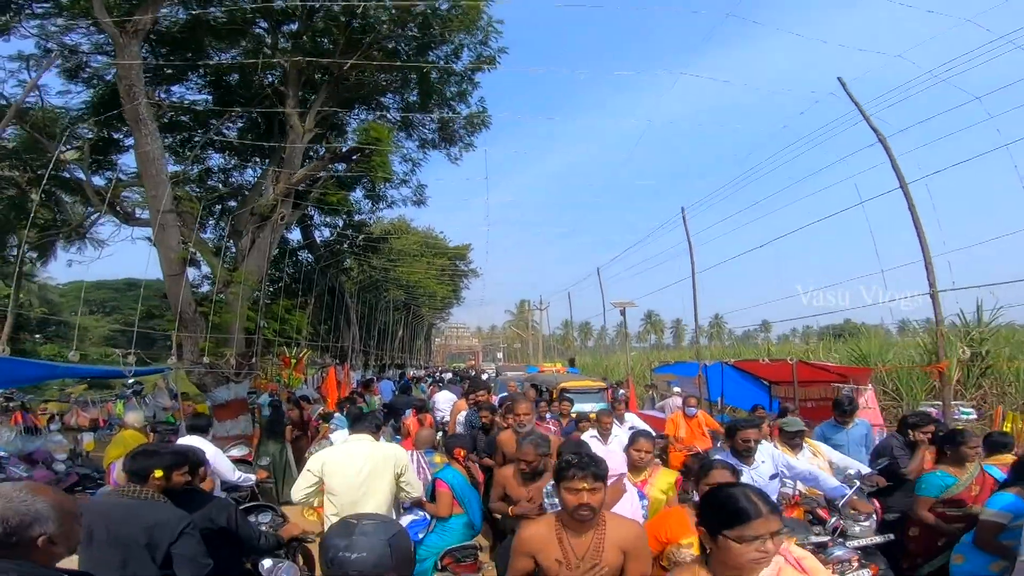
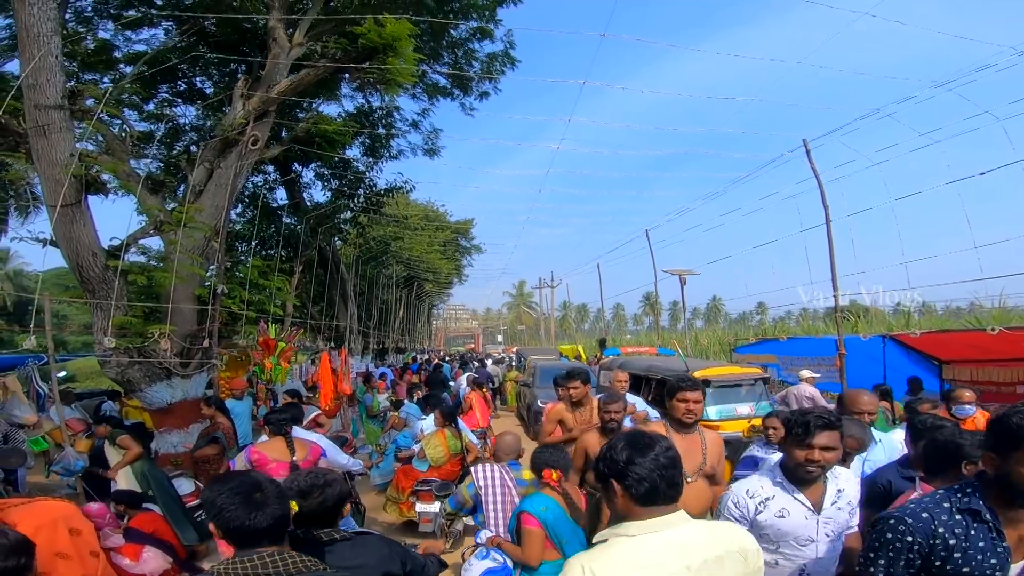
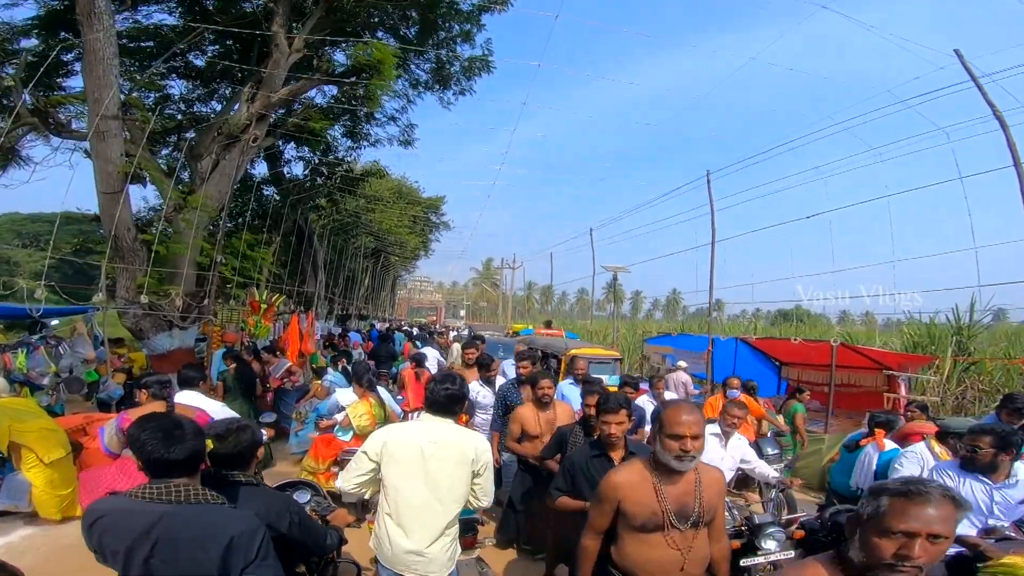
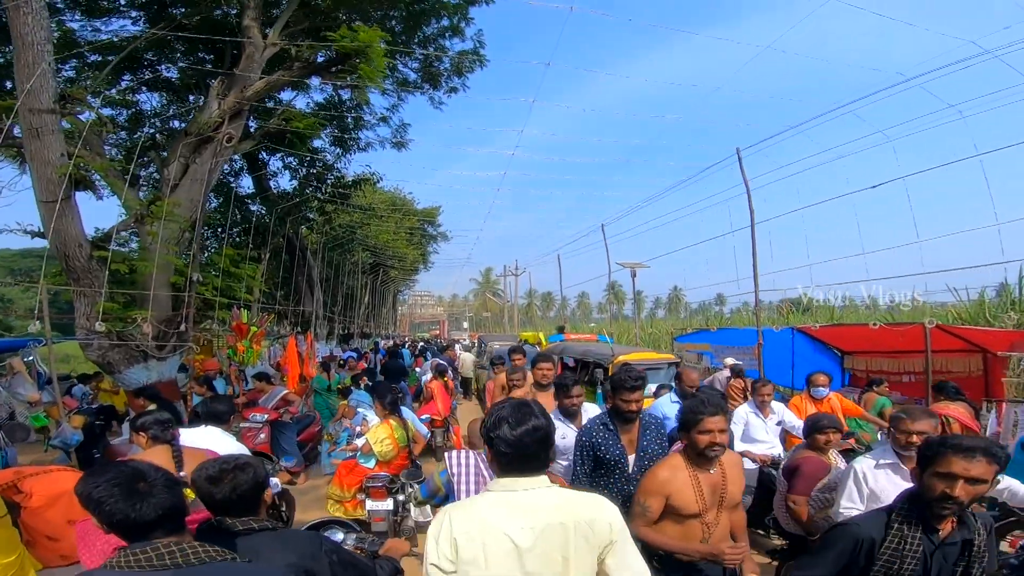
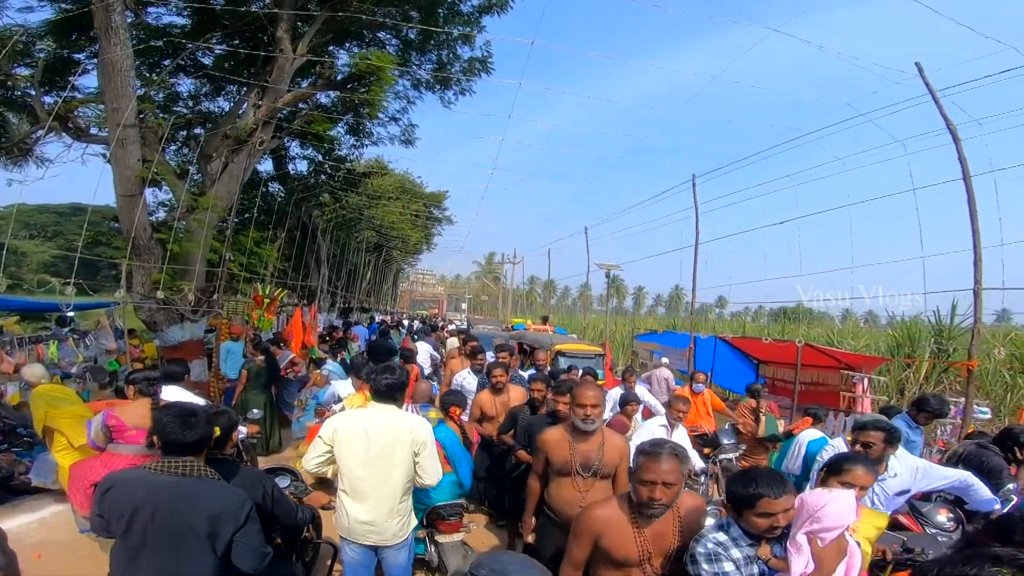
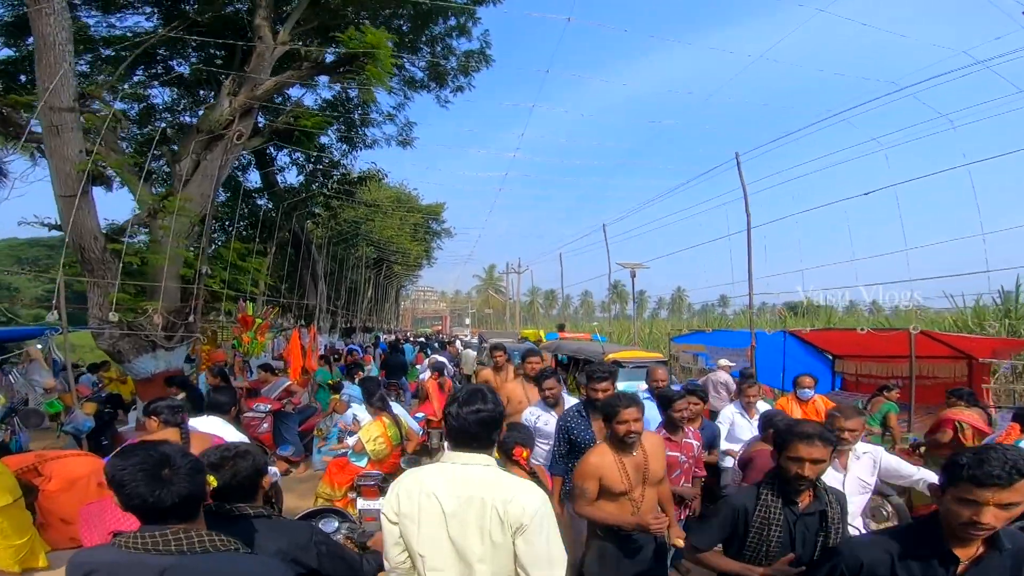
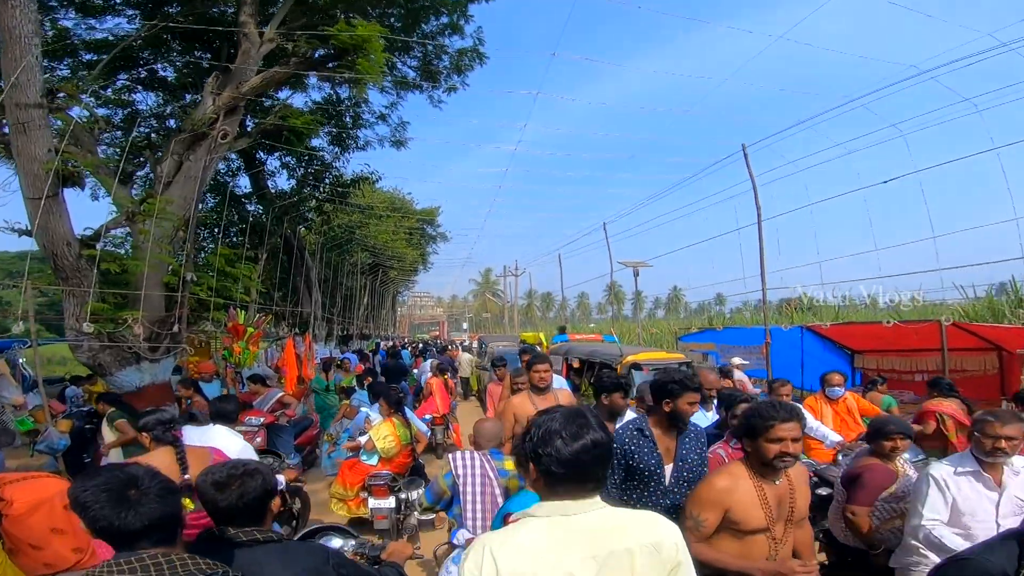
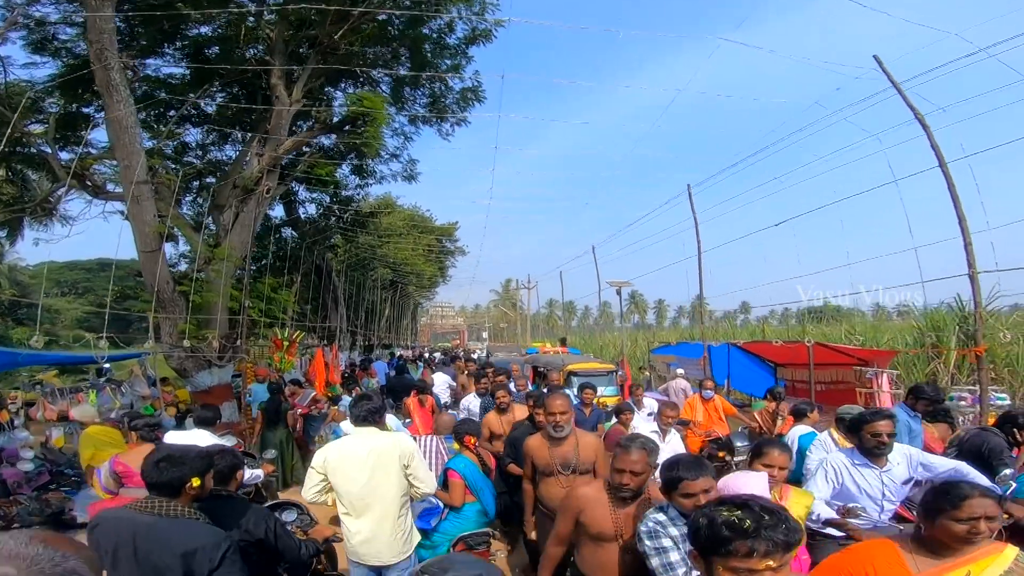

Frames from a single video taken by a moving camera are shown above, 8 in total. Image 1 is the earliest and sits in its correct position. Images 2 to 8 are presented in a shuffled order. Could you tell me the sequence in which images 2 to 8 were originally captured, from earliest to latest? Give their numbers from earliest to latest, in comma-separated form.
8, 5, 3, 6, 4, 7, 2
